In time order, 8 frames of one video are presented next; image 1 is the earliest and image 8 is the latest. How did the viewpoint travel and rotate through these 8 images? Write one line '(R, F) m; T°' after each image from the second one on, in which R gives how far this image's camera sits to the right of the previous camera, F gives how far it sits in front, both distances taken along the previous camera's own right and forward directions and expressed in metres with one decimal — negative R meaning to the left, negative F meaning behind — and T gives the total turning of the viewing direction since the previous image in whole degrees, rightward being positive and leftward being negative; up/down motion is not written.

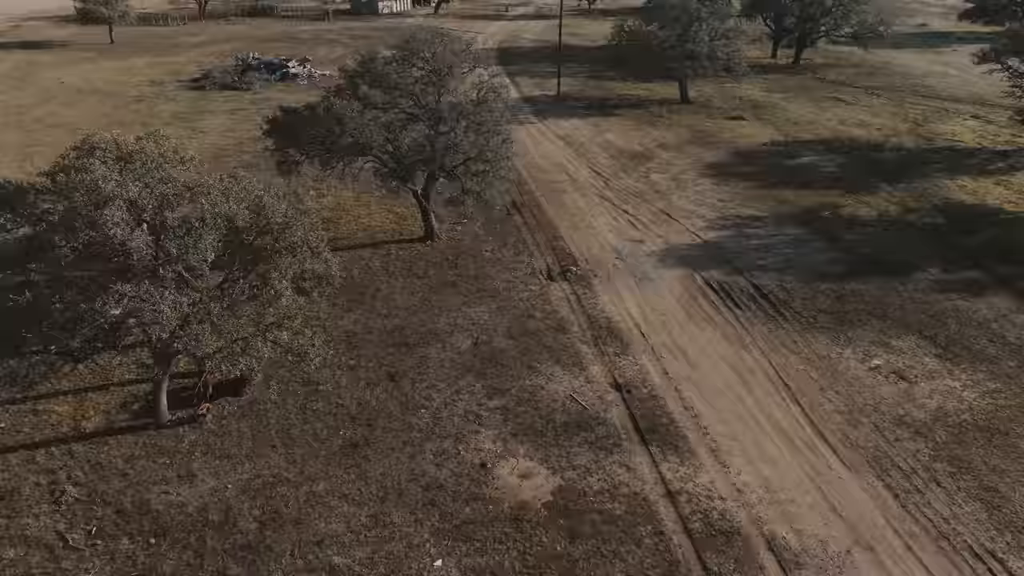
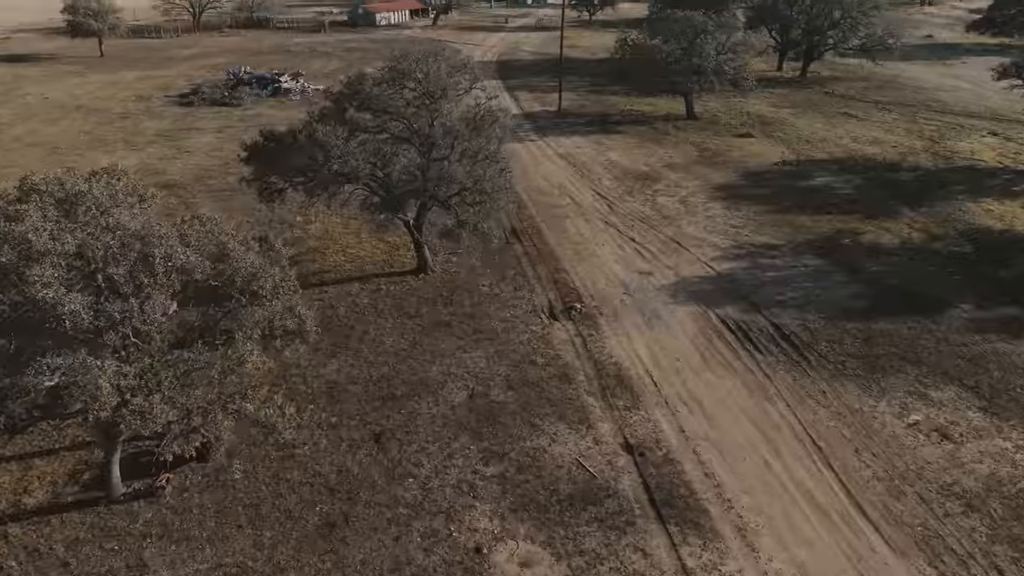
(0.0, +1.7) m; 0°
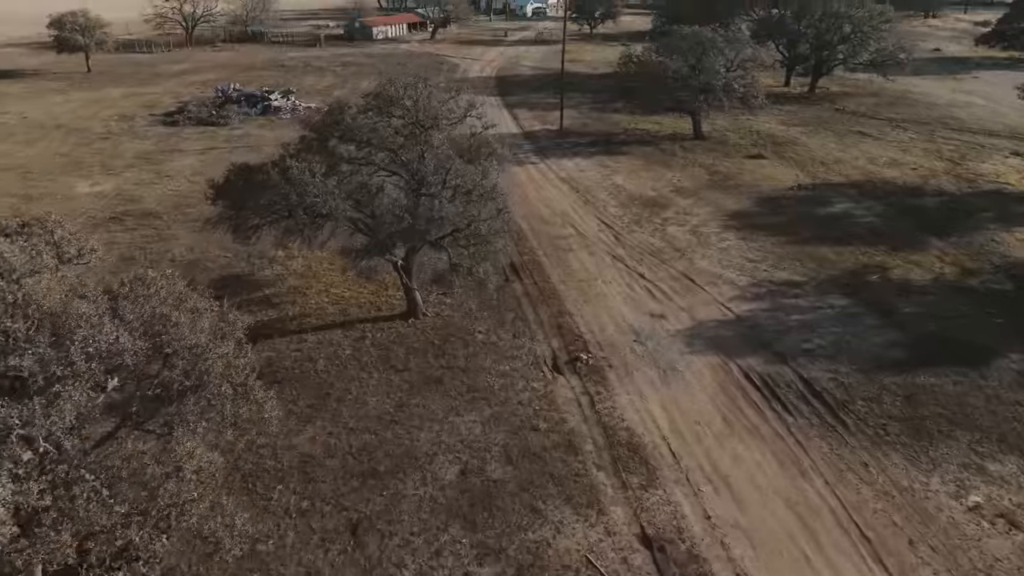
(0.0, +2.0) m; 0°
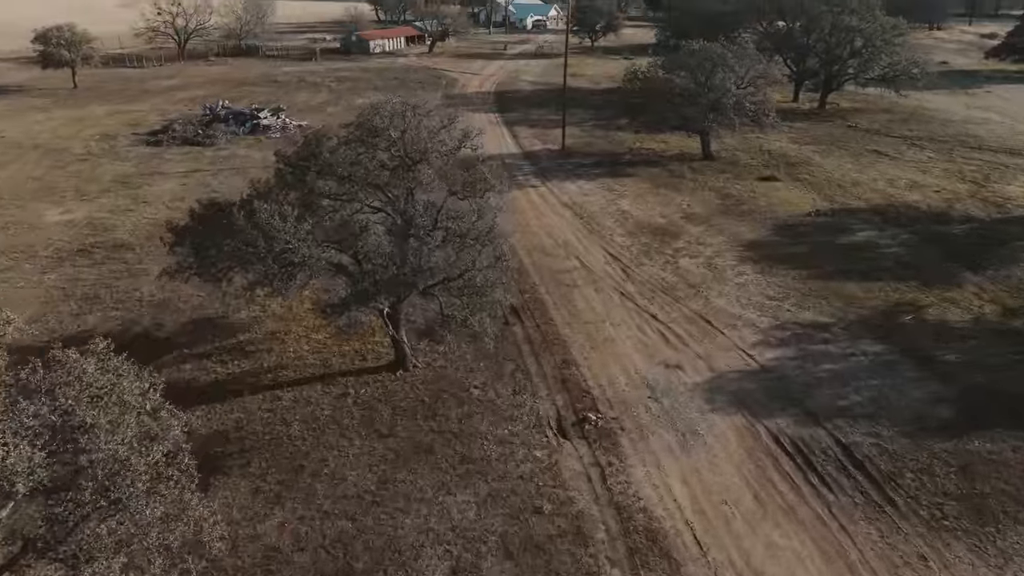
(0.0, +2.0) m; 0°
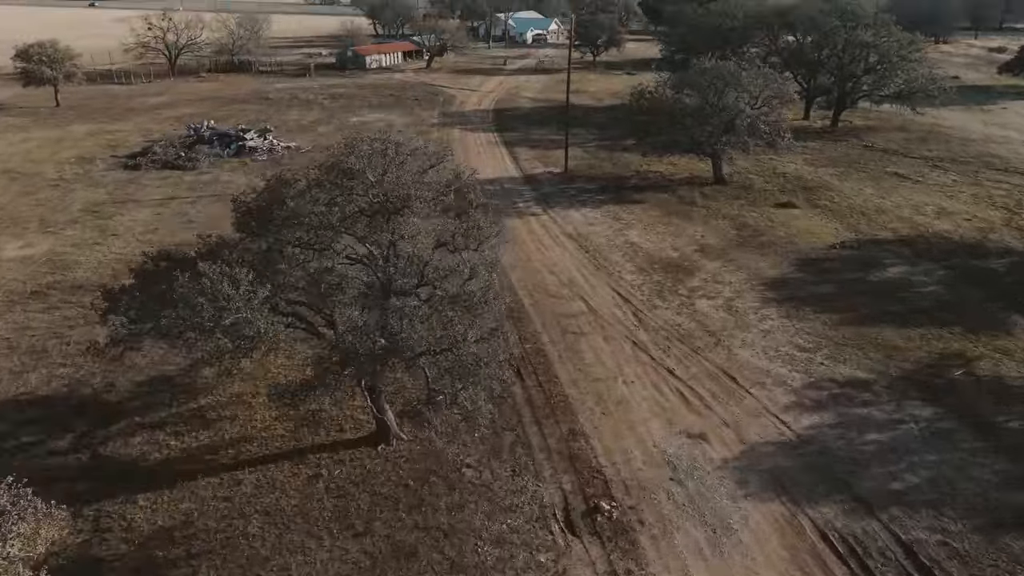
(0.0, +2.4) m; 0°
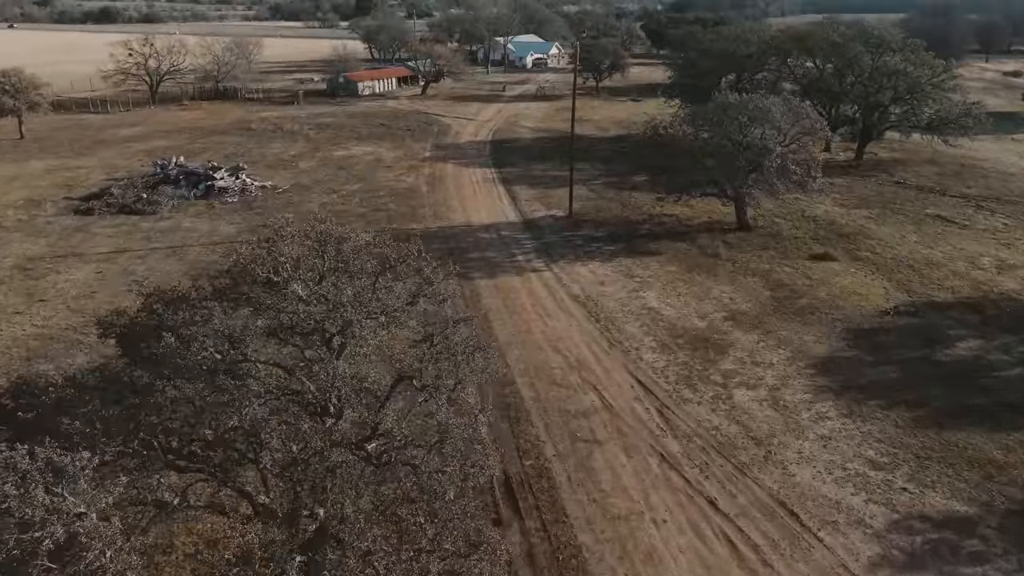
(+0.1, +4.2) m; 0°
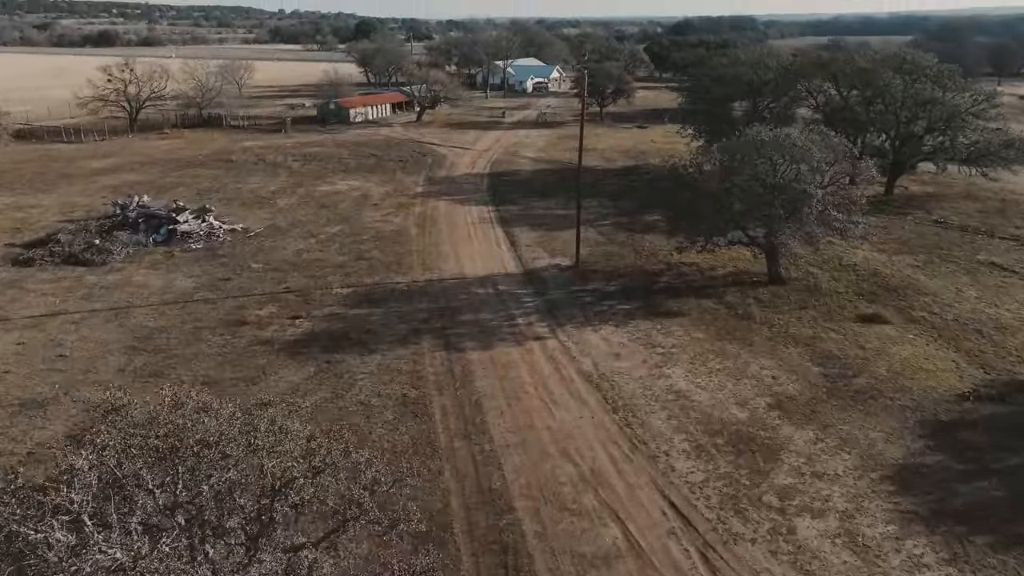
(0.0, +4.2) m; 0°
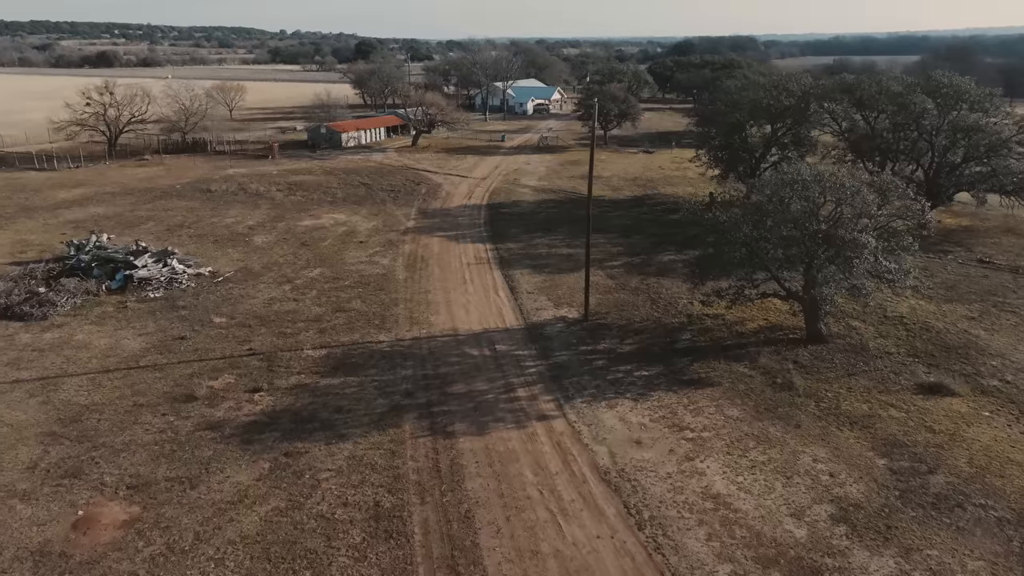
(0.0, +3.8) m; 0°
